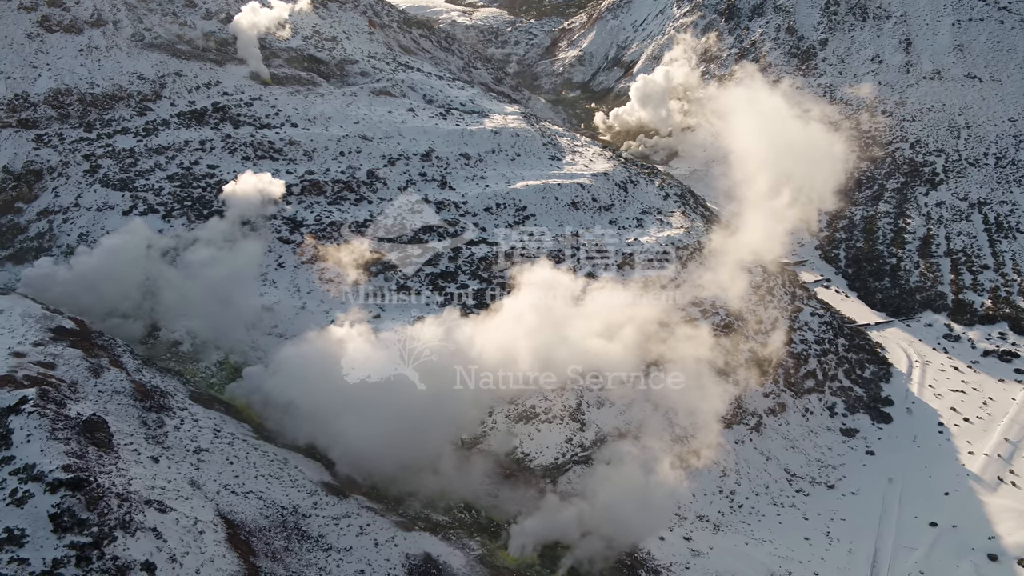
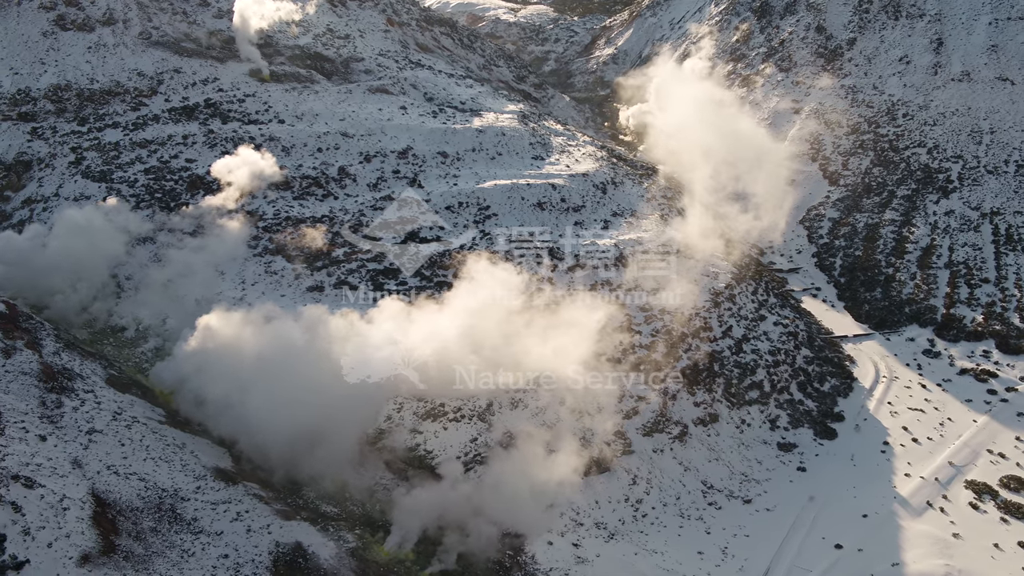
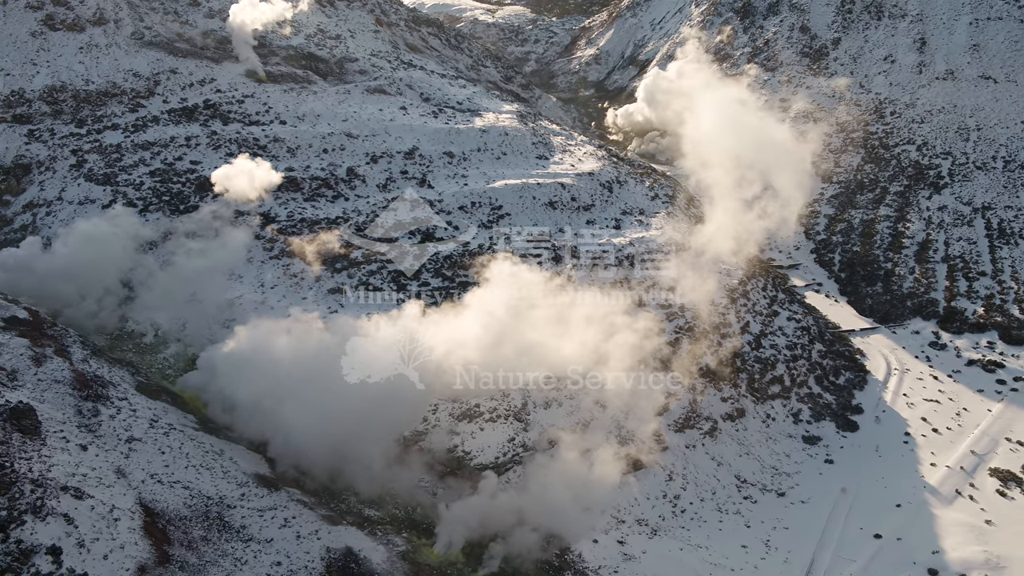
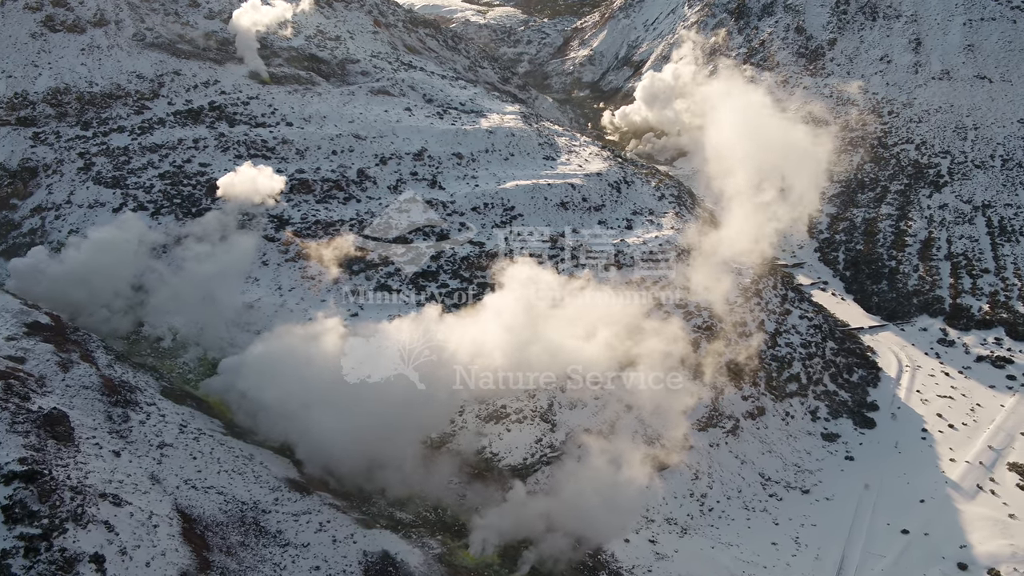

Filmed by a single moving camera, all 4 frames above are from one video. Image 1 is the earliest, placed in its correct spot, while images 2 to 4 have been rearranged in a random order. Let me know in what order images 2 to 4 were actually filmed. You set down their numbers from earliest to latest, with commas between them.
4, 3, 2
